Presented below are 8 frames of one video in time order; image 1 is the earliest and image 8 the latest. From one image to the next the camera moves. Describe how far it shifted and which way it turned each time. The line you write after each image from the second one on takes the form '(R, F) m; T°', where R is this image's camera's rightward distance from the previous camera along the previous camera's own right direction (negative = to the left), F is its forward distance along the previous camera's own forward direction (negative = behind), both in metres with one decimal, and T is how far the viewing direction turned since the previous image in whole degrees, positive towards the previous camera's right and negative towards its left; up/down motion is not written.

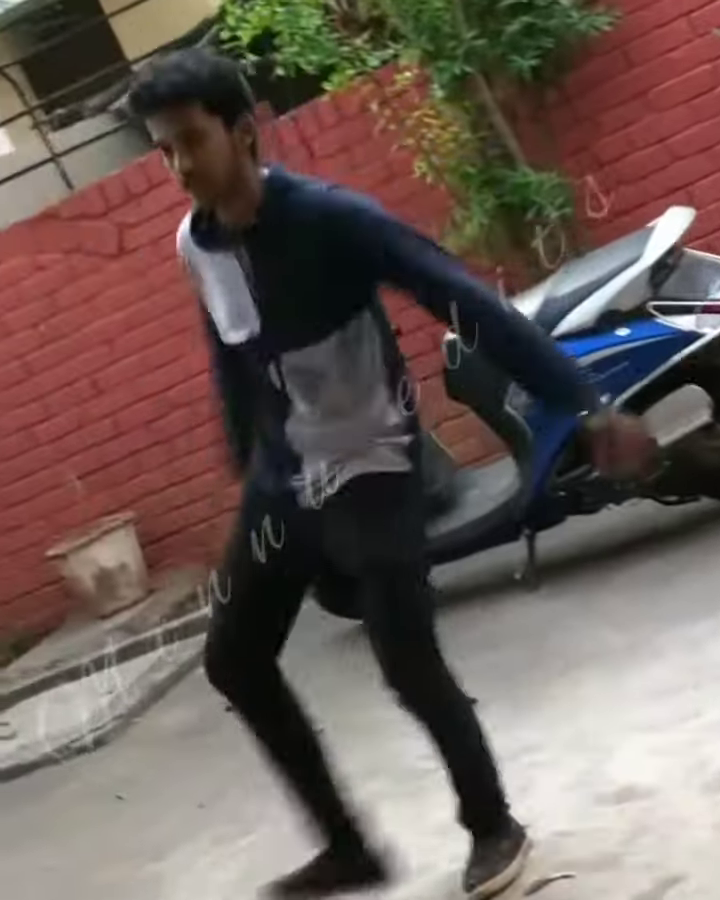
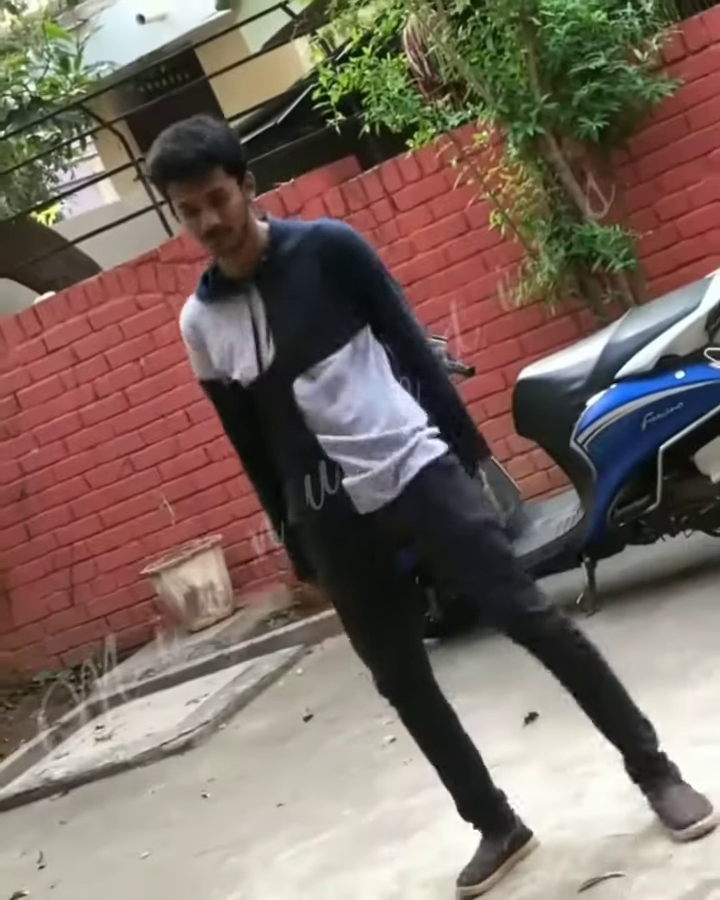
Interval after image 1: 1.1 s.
(0.0, -0.3) m; -4°
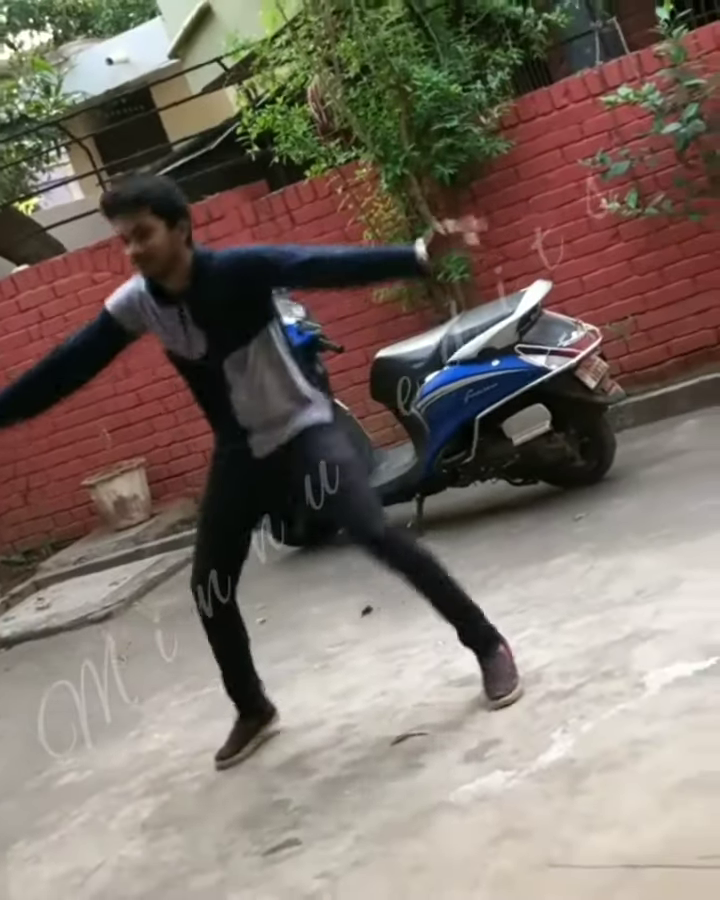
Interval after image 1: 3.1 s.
(+0.3, -1.3) m; +3°
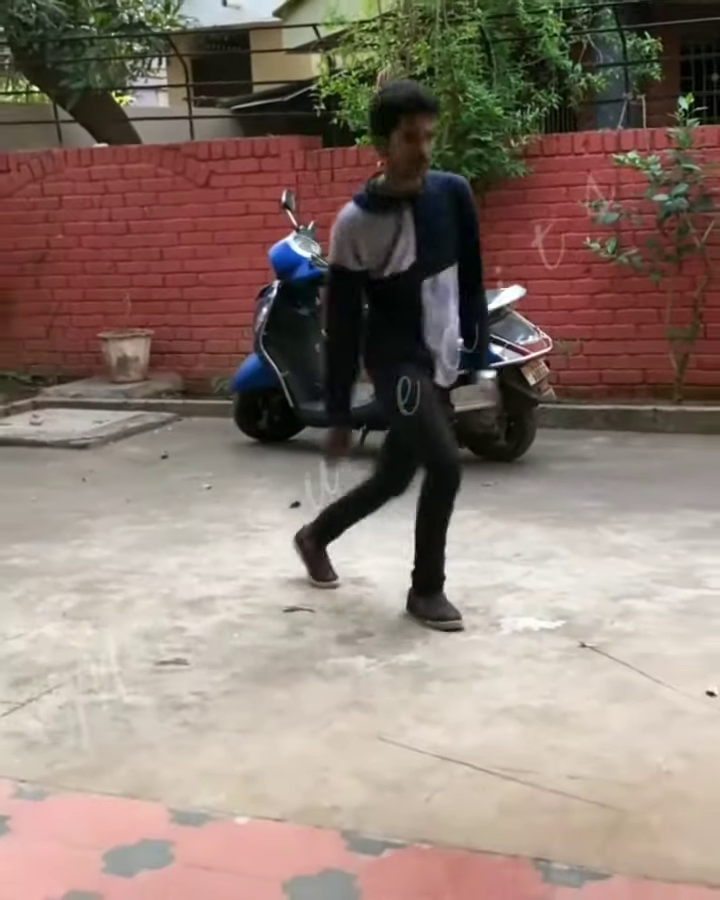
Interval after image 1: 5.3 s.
(+0.2, -1.0) m; +1°
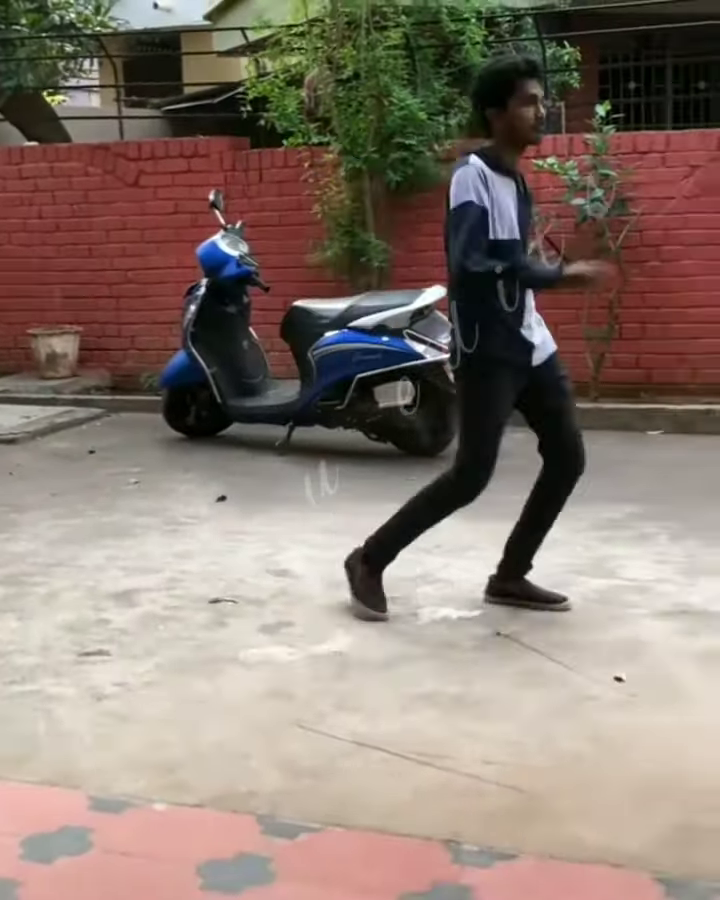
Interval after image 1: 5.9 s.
(+0.2, -0.1) m; +2°
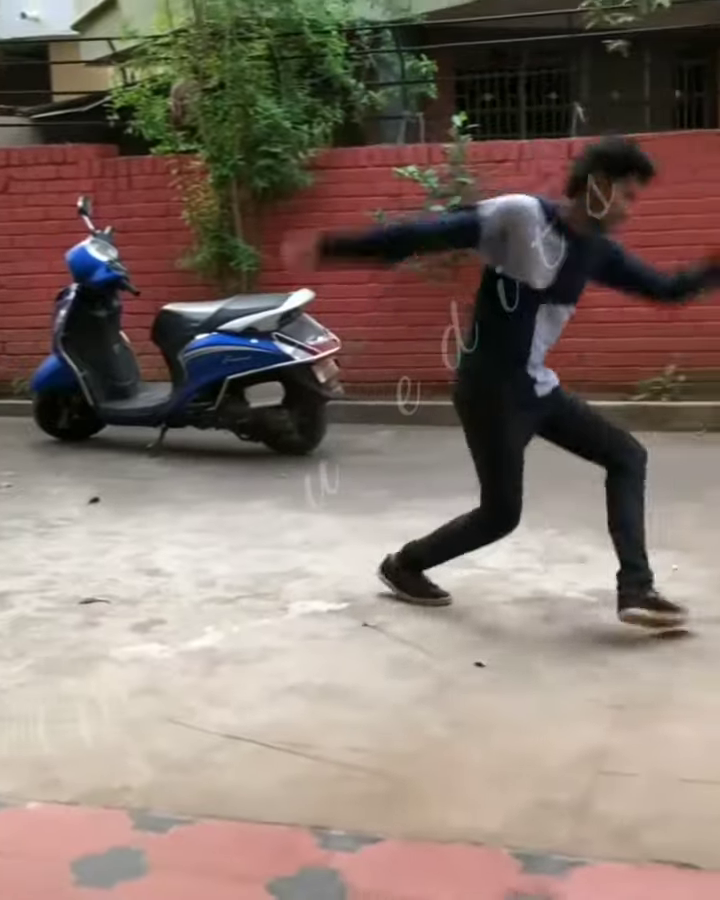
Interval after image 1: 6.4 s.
(+0.3, -0.2) m; +4°
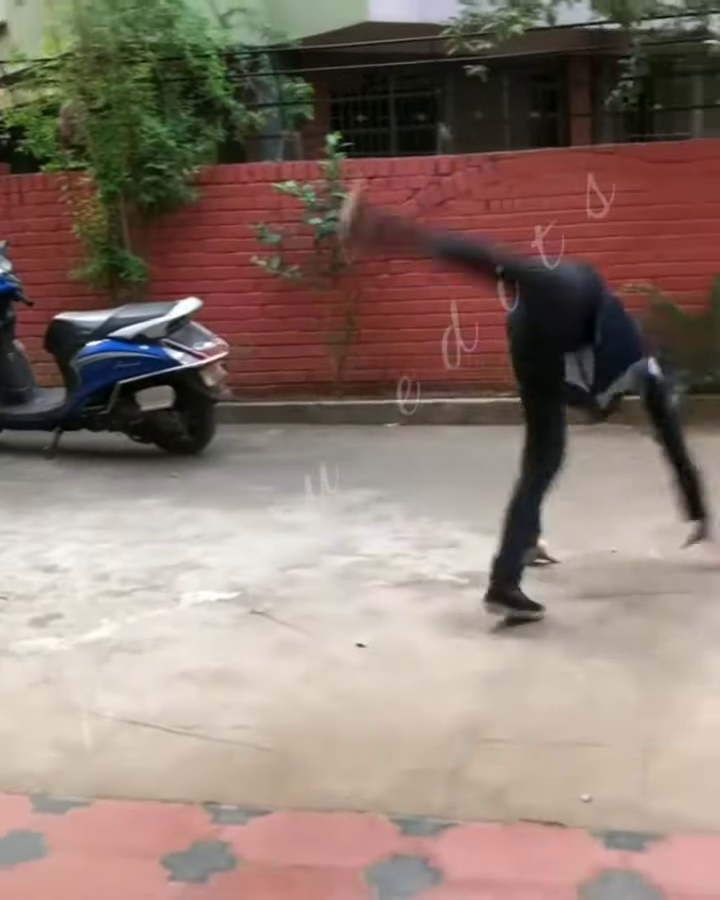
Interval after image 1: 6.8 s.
(+0.2, -0.4) m; +4°
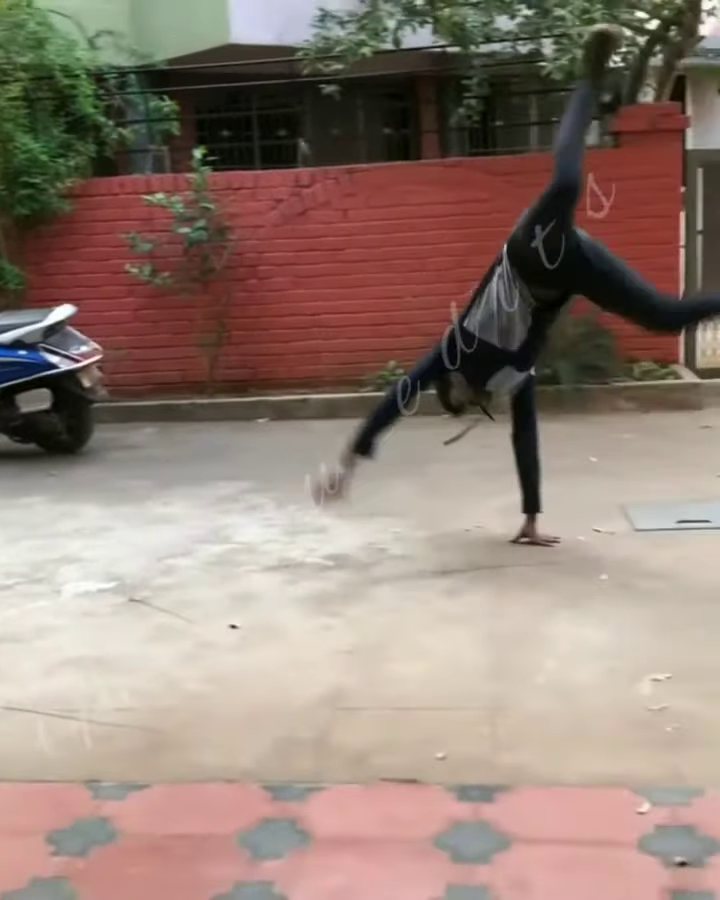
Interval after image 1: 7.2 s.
(+0.3, -0.5) m; +4°
